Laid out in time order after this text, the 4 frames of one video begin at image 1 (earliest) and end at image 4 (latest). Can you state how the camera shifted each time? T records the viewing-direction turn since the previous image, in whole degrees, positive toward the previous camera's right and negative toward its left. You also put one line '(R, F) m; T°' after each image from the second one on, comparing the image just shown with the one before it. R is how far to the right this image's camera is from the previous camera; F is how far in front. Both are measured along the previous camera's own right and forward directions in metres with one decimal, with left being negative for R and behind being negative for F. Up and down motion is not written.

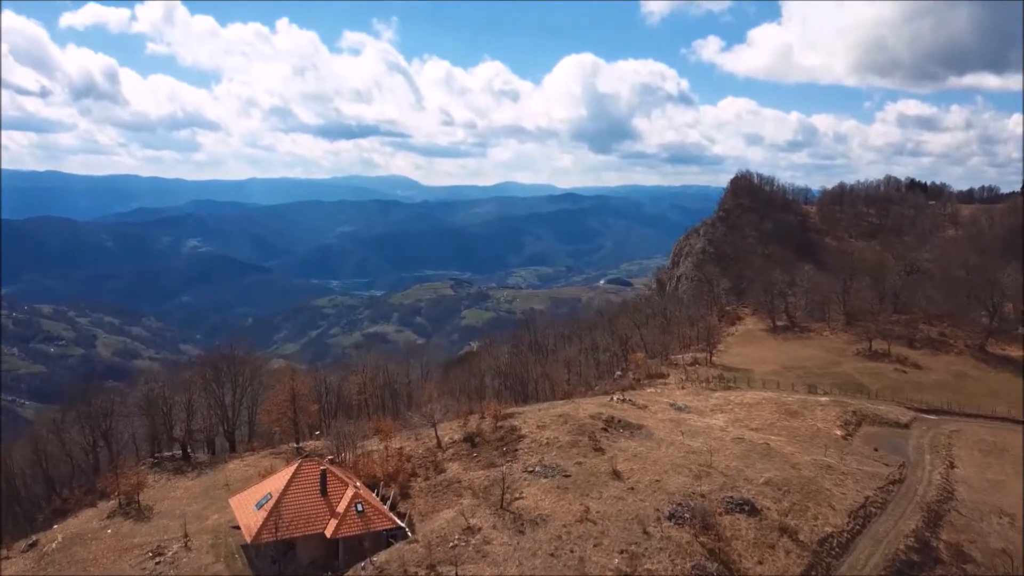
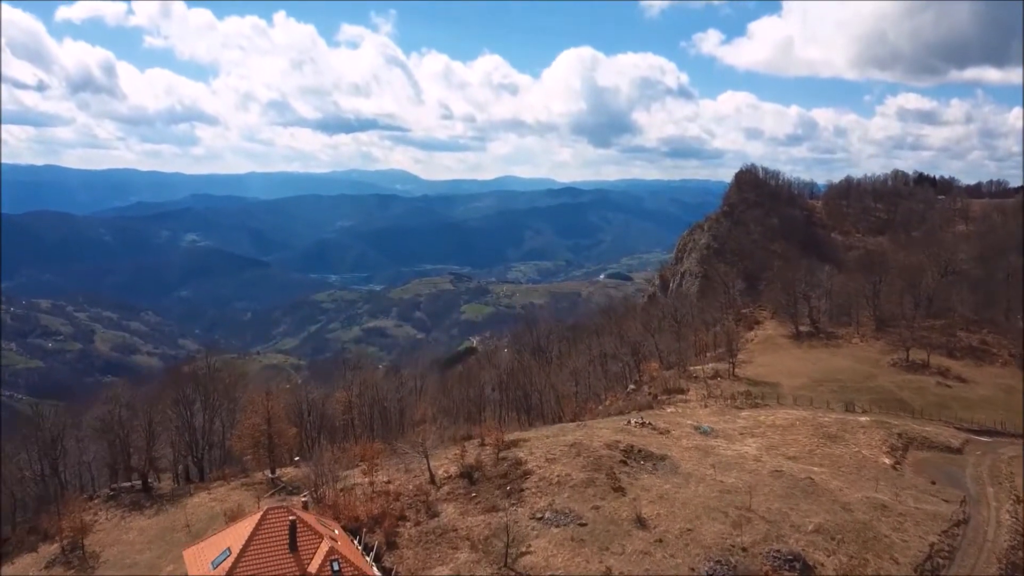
(-0.1, +1.8) m; 0°
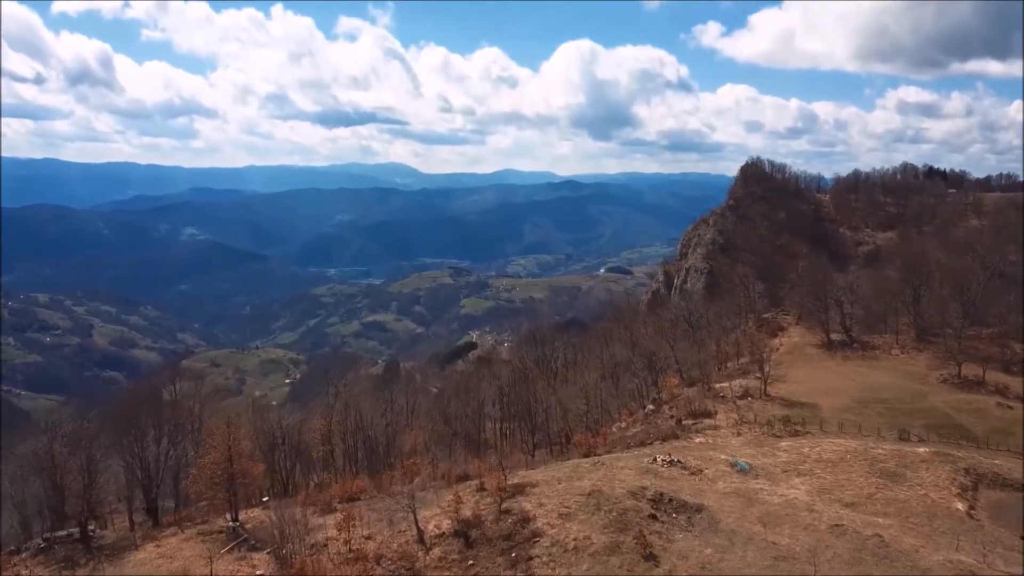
(-0.1, +2.1) m; 0°
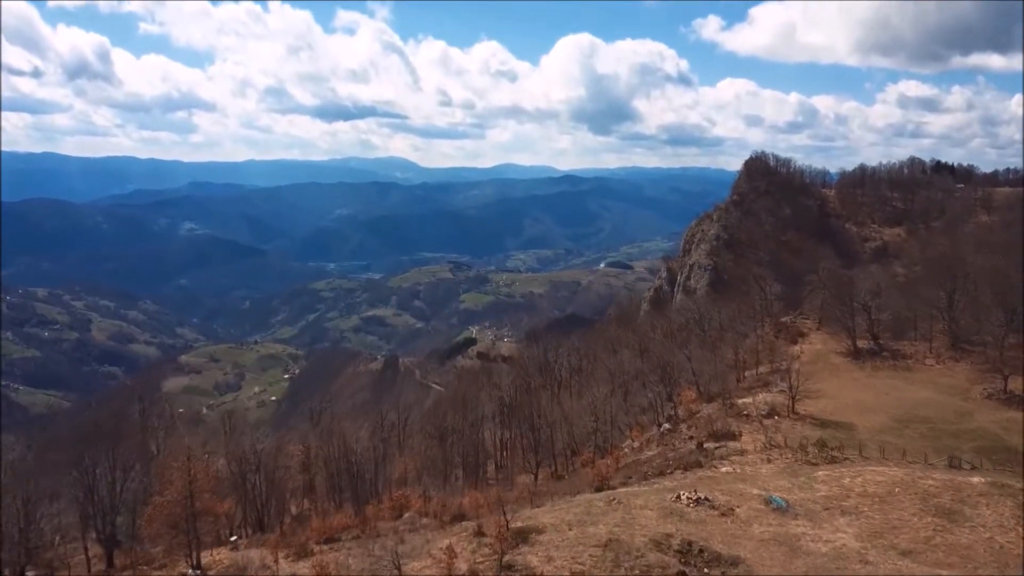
(0.0, +1.5) m; 0°
